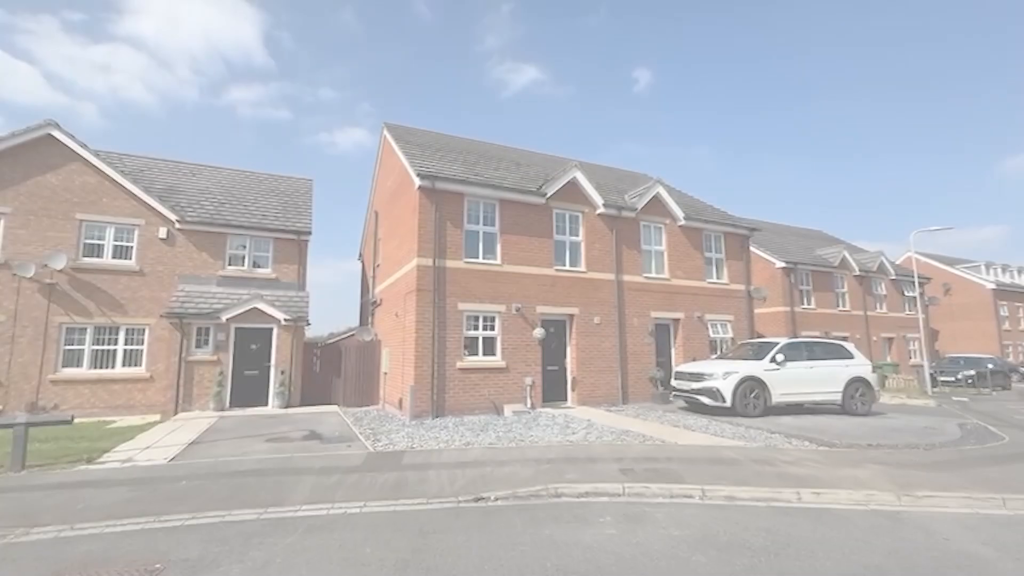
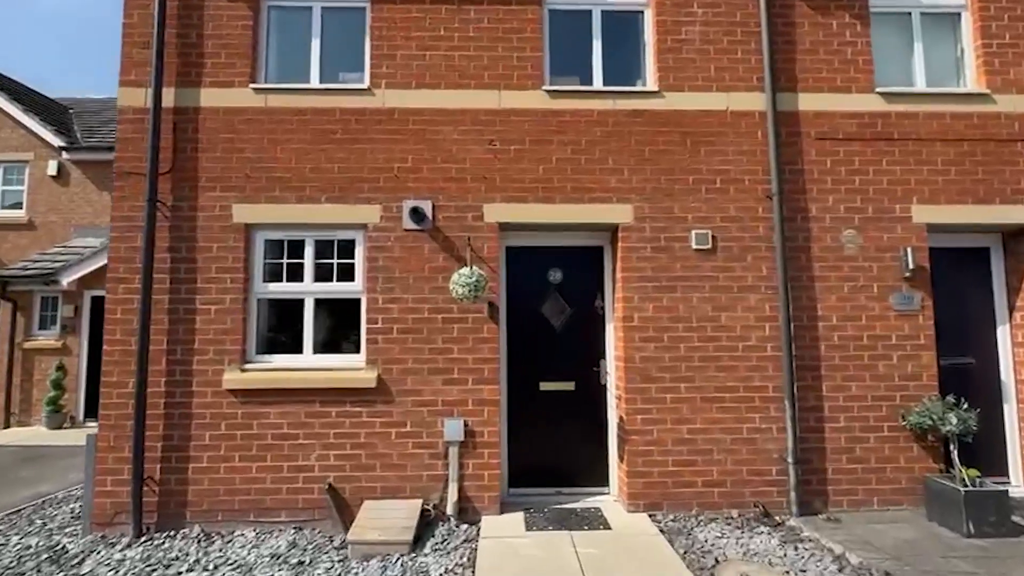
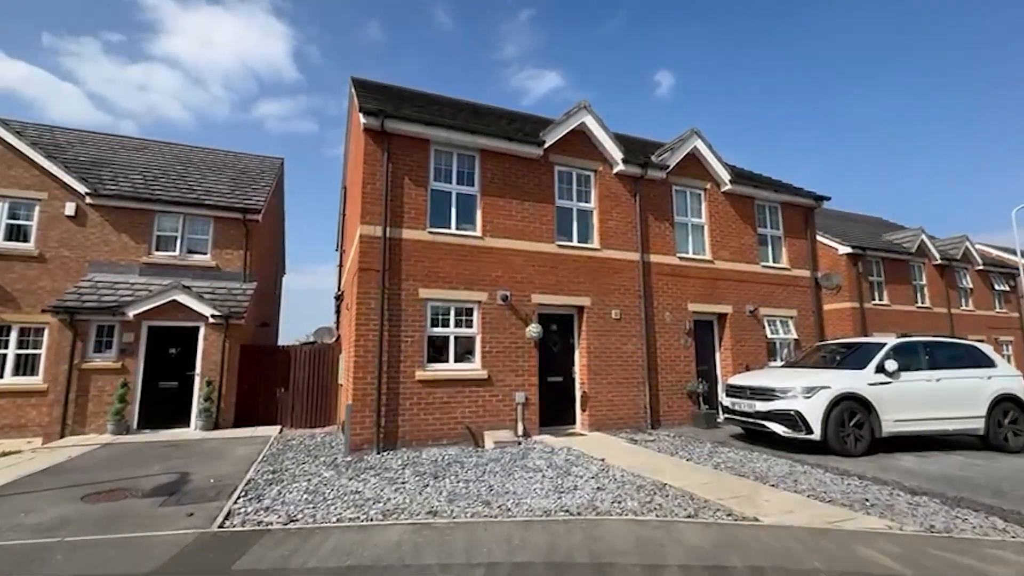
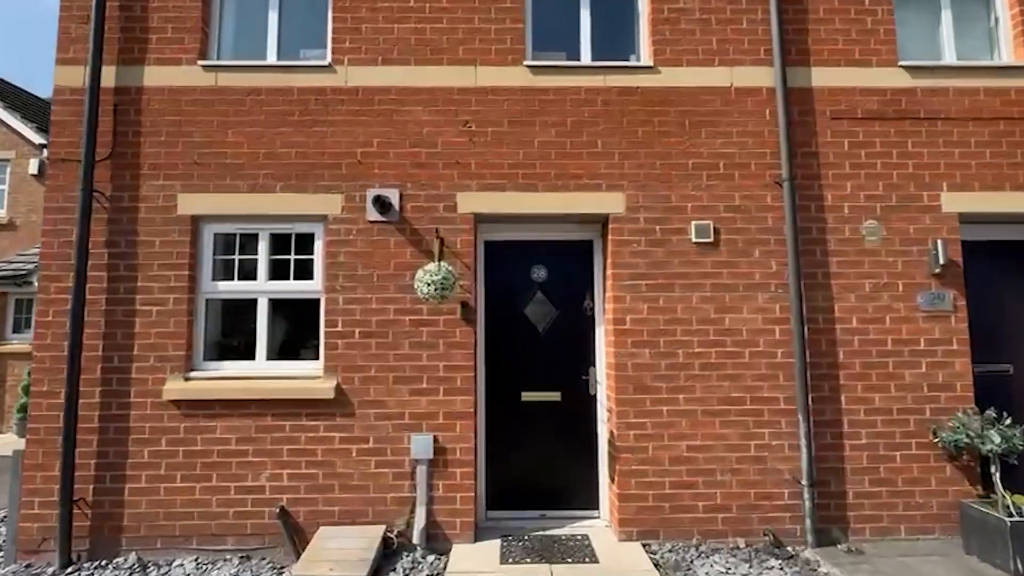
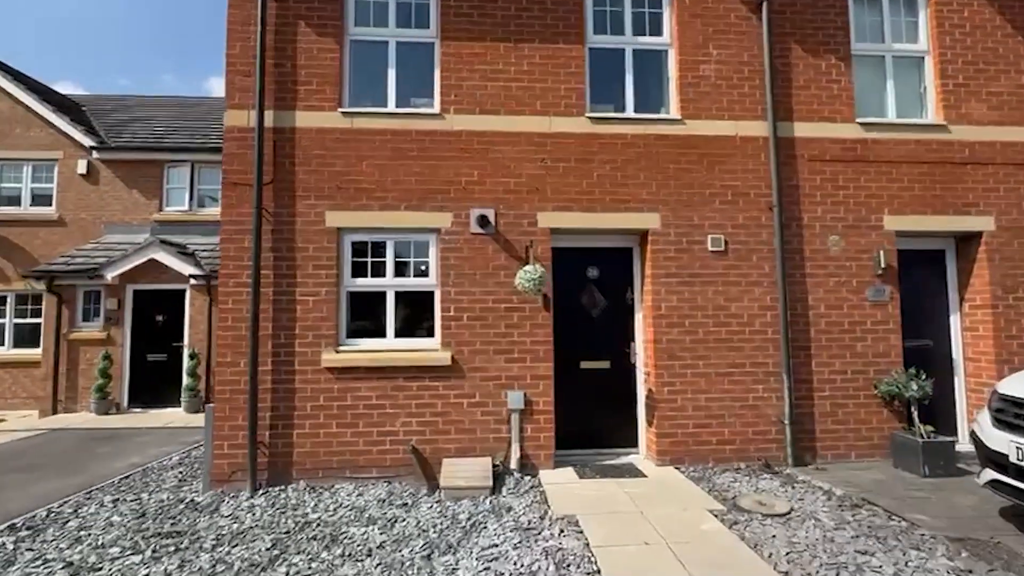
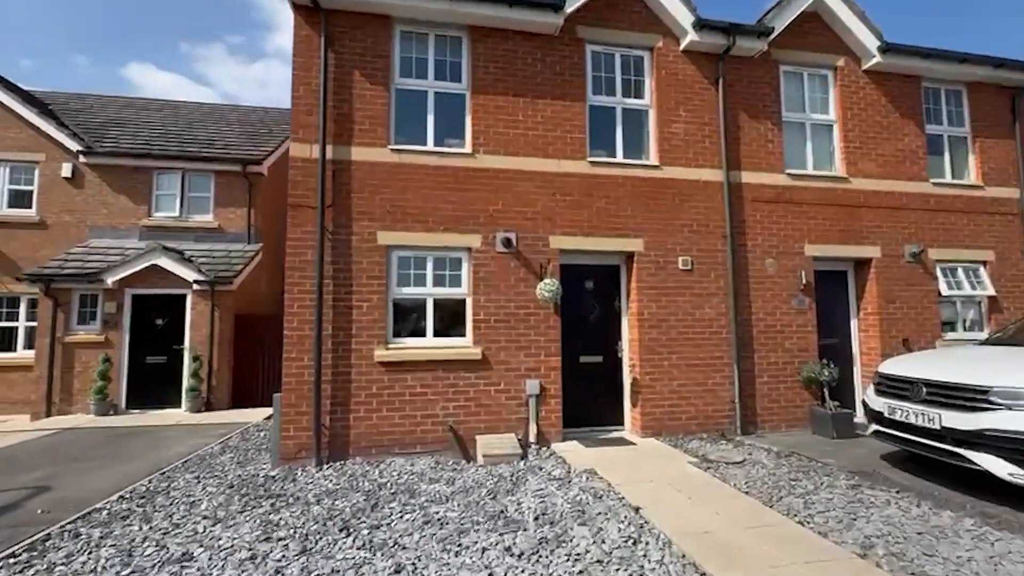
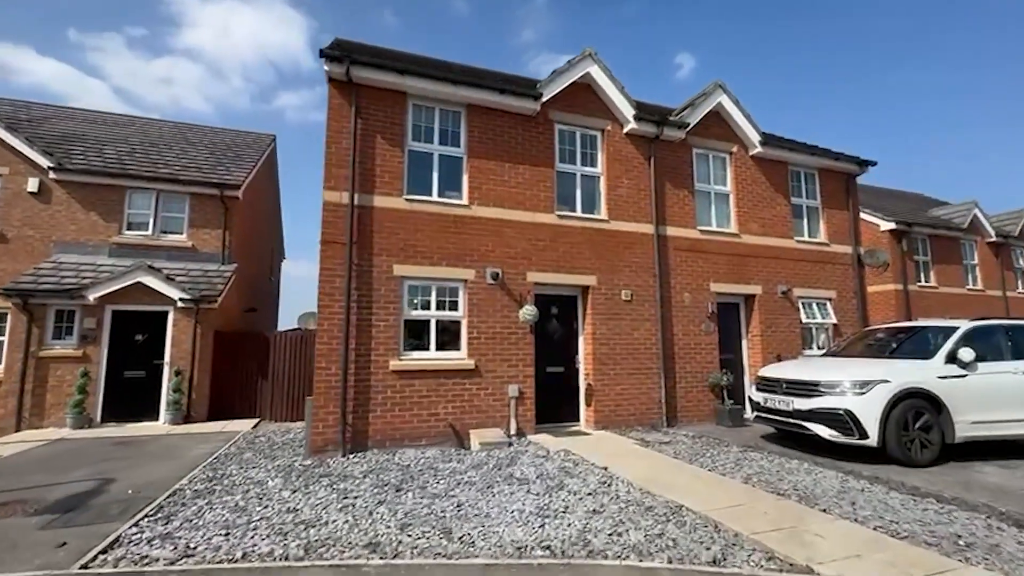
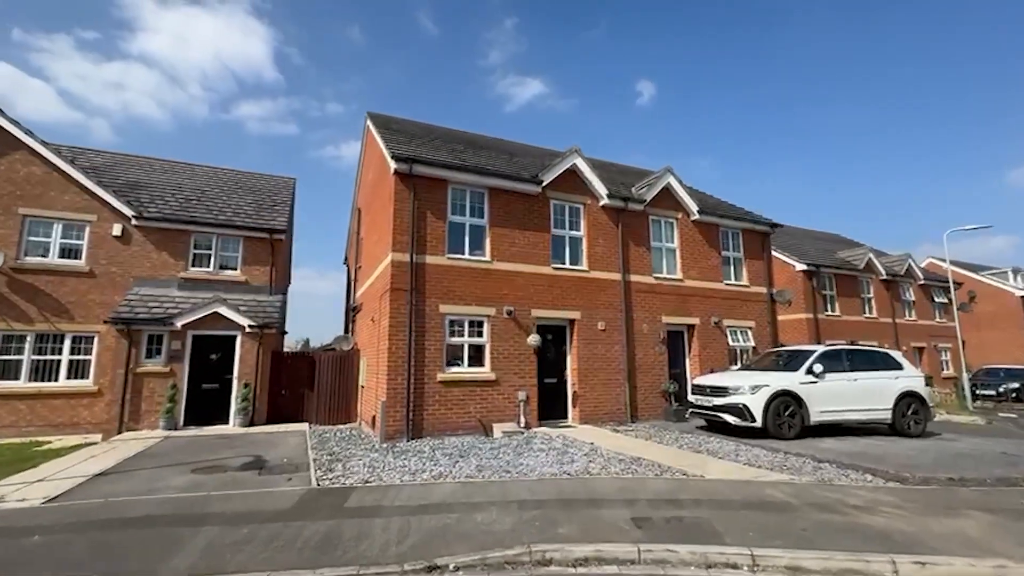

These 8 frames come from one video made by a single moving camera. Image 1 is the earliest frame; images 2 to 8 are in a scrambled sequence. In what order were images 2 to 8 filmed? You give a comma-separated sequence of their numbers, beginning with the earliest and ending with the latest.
8, 3, 7, 6, 5, 2, 4
